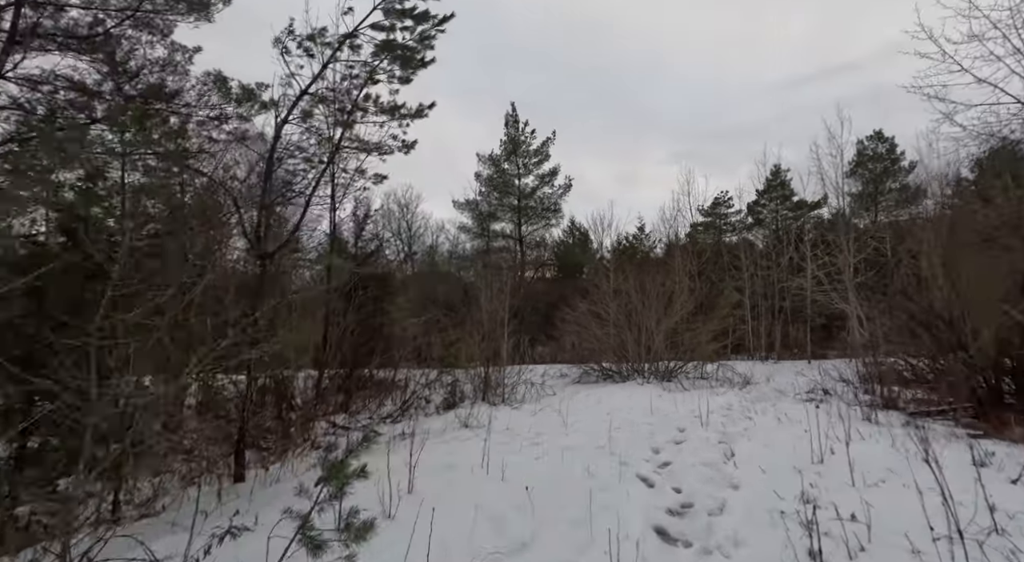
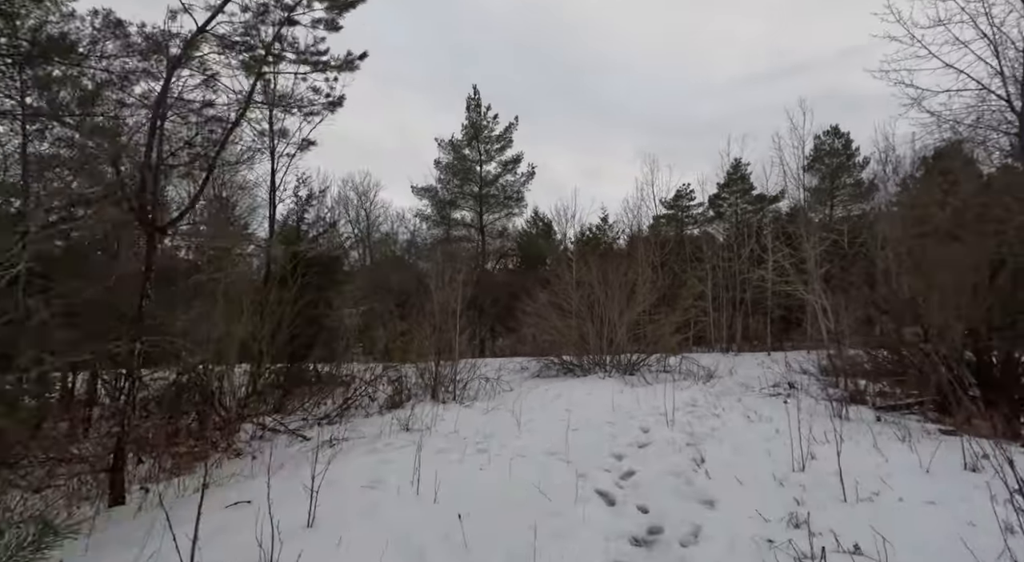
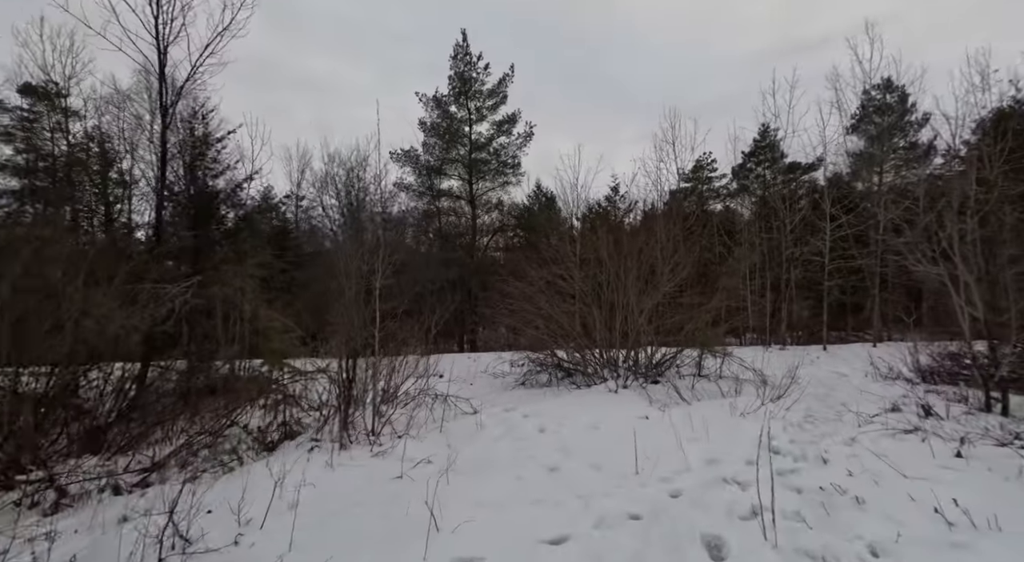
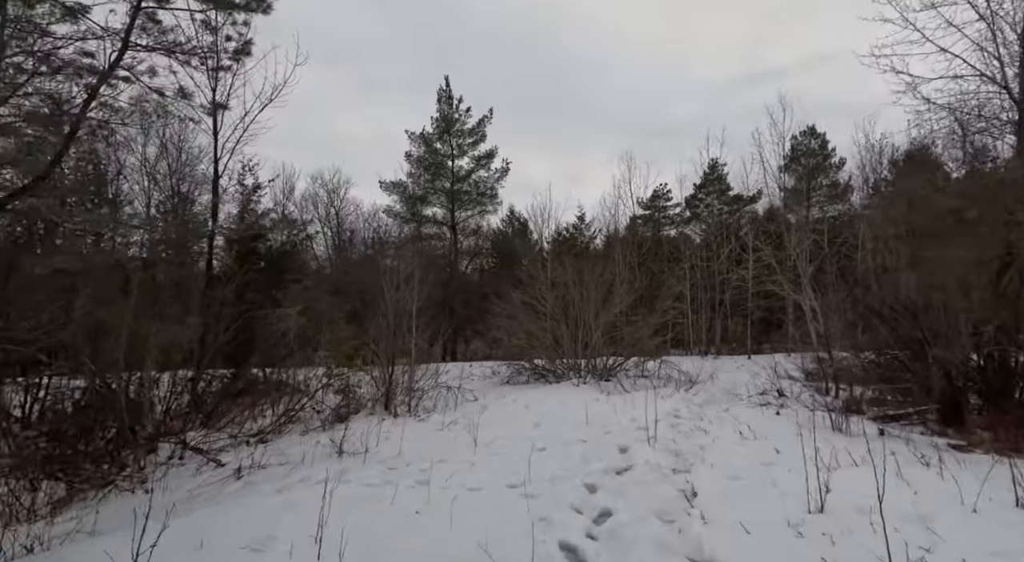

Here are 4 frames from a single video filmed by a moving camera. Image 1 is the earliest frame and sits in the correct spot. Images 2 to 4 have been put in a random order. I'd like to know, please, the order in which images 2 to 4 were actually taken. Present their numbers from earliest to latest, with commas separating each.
2, 4, 3
